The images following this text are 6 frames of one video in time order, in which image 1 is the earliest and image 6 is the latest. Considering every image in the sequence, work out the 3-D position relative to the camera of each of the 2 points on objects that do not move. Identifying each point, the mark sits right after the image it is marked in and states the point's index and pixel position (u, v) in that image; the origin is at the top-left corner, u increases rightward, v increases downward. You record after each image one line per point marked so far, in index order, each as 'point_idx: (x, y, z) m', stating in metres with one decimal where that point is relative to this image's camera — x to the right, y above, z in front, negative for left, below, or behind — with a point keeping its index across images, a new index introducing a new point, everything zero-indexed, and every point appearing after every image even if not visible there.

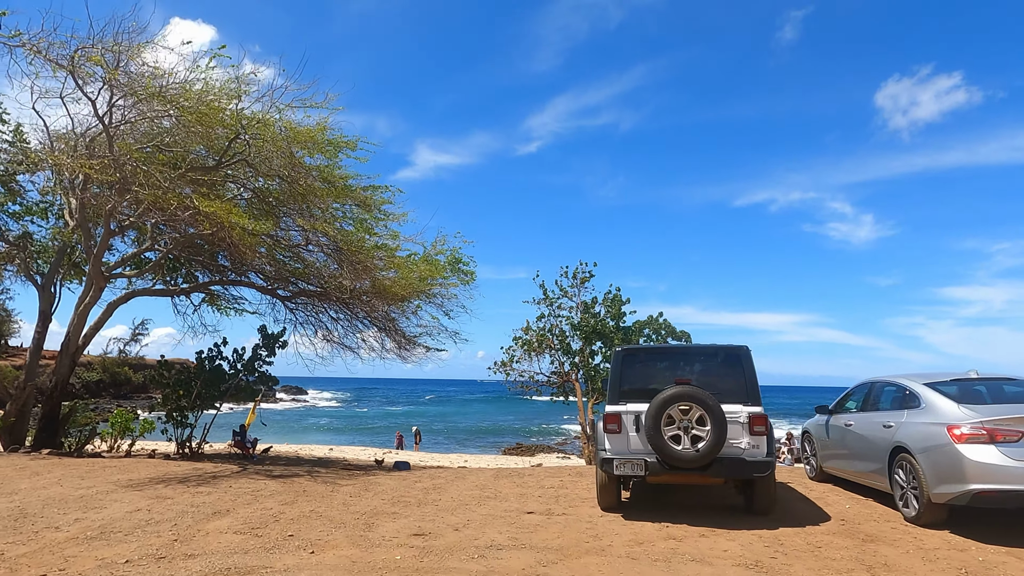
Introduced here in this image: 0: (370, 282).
0: (-2.5, +0.1, +12.2) m
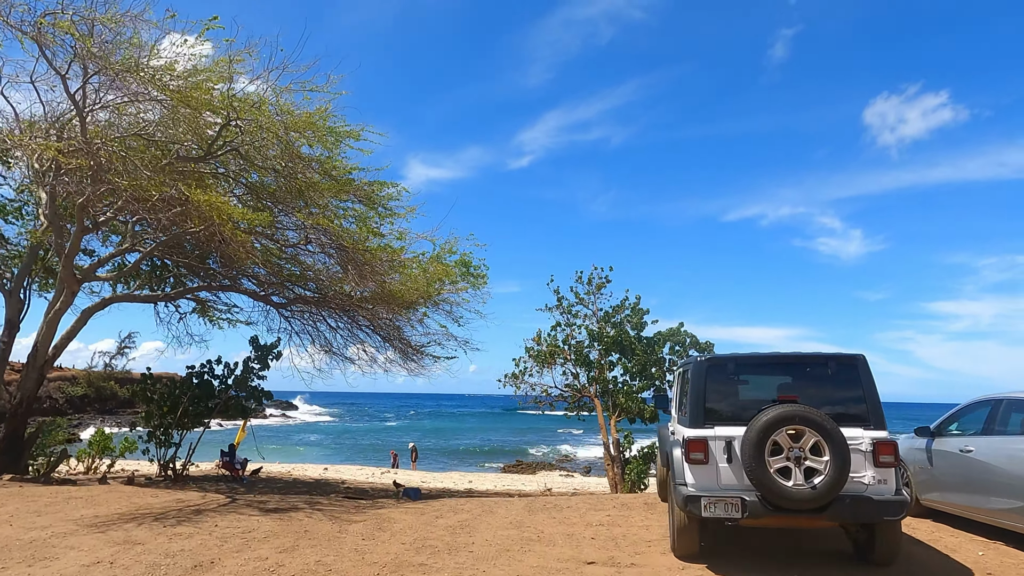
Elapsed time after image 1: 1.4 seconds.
0: (-2.2, 0.0, +11.1) m
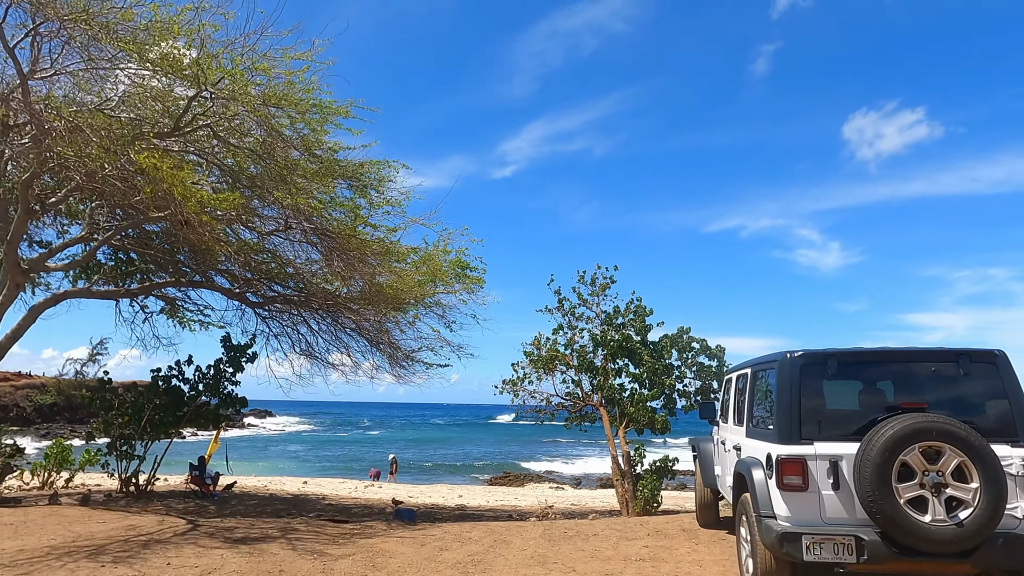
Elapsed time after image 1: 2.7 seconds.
0: (-2.2, +0.1, +10.1) m
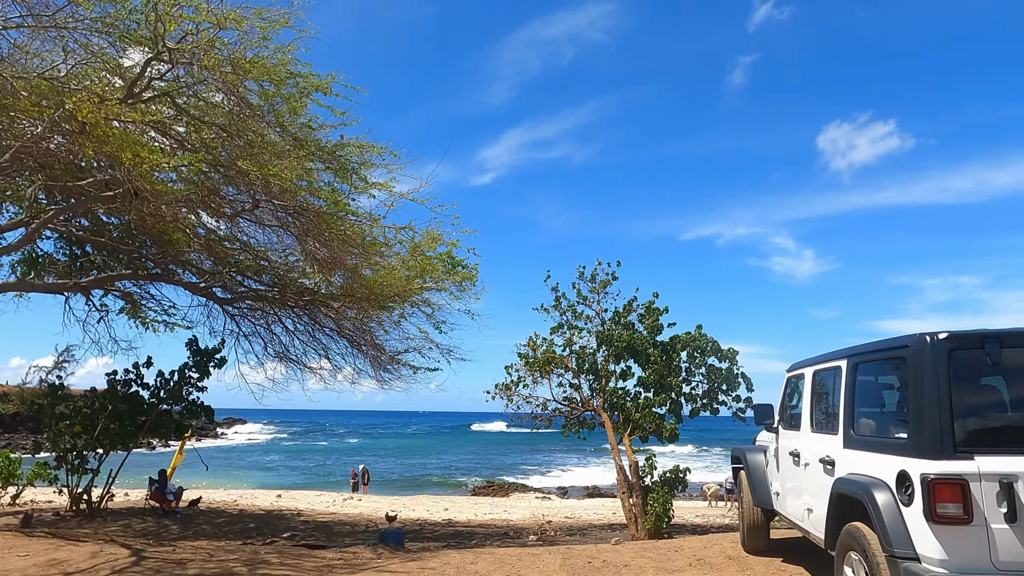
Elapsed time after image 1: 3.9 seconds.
0: (-2.2, +0.2, +9.0) m
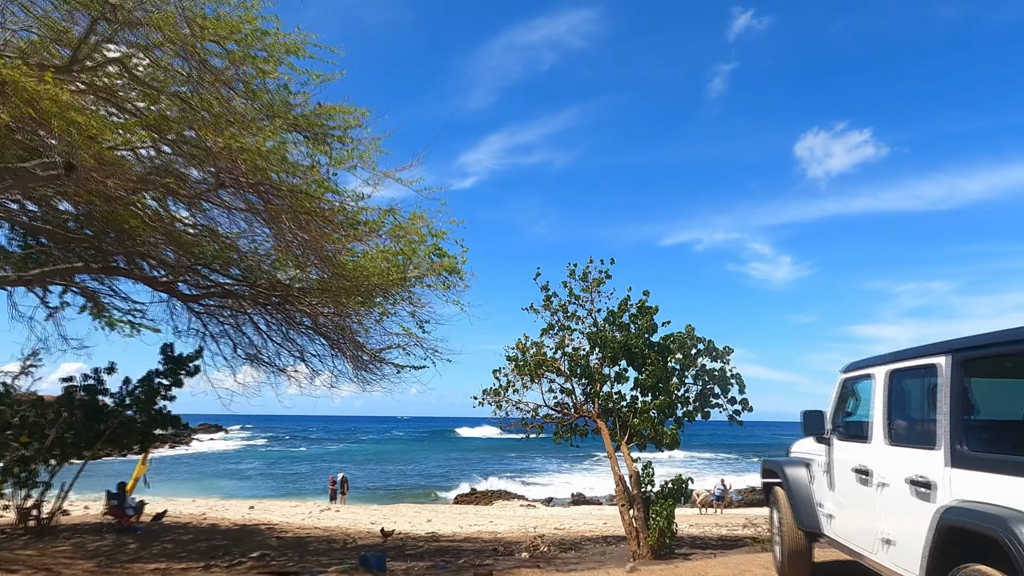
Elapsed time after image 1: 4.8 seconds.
0: (-2.3, +0.2, +8.3) m
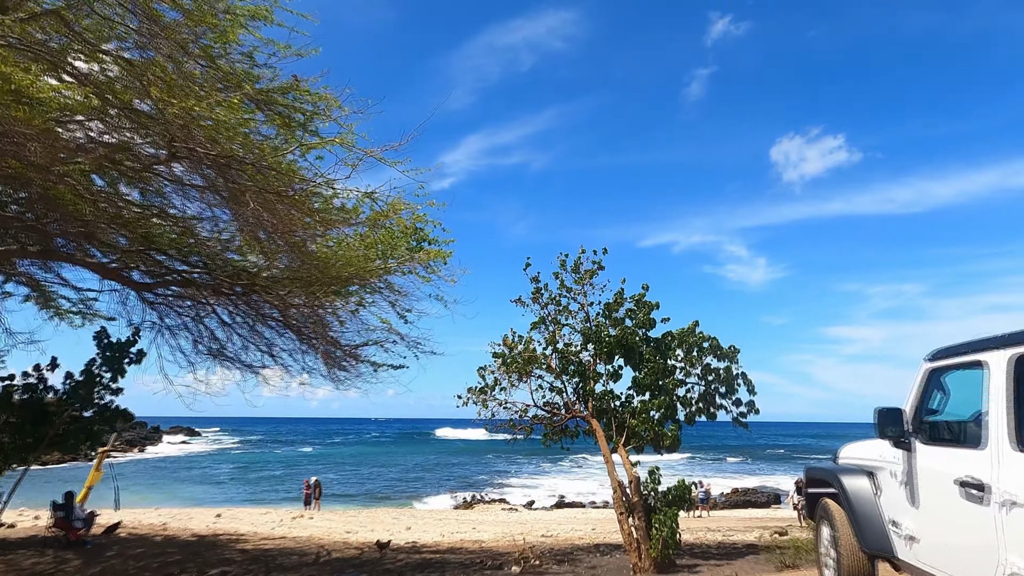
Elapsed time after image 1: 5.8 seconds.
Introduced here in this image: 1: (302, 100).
0: (-2.4, +0.4, +7.4) m
1: (-2.4, +2.1, +7.7) m
